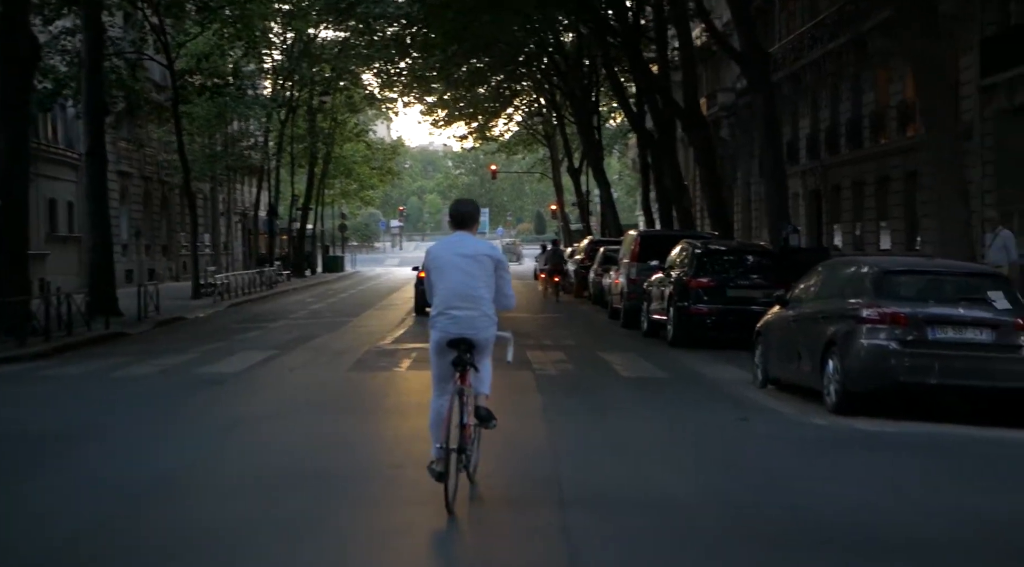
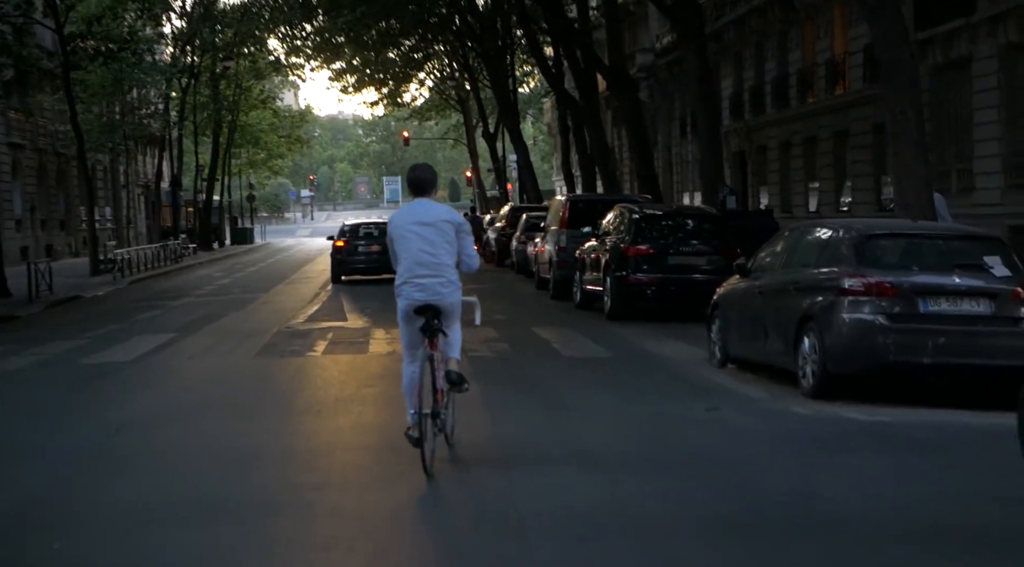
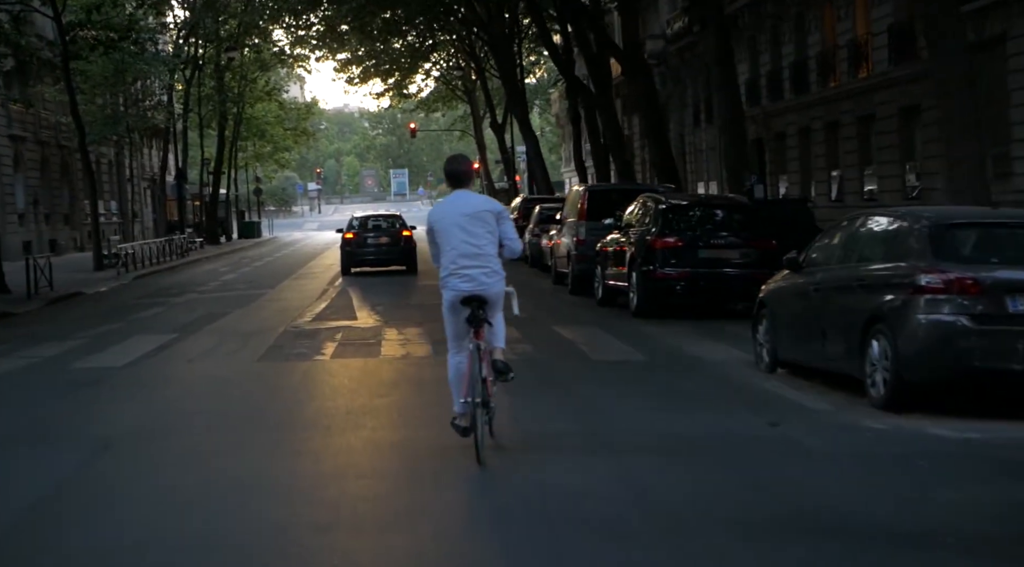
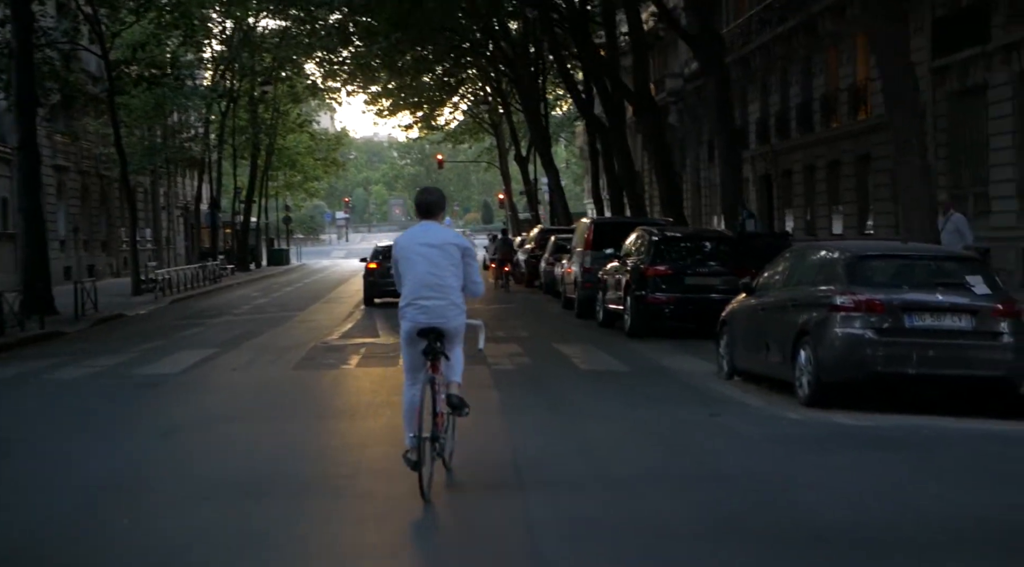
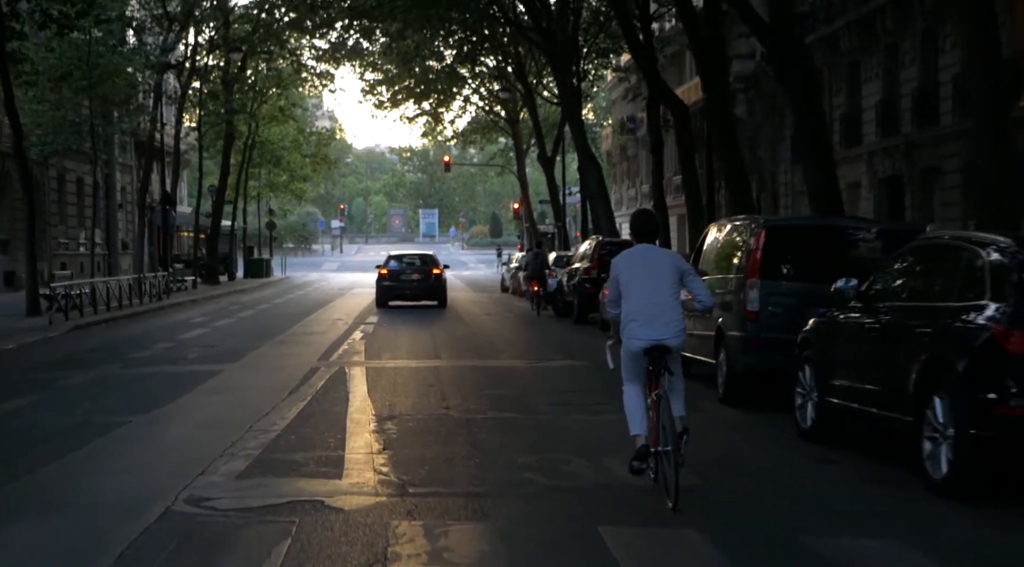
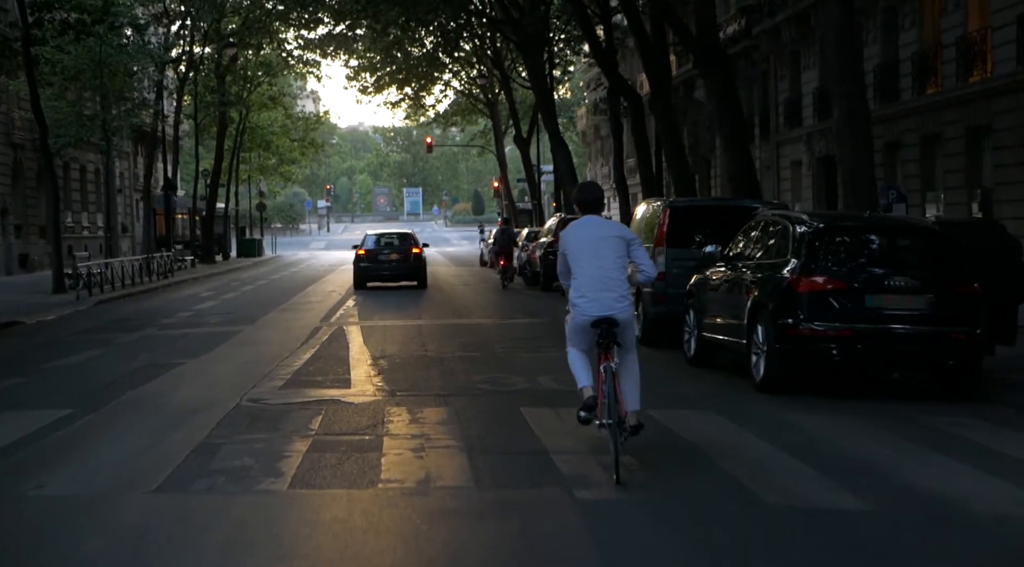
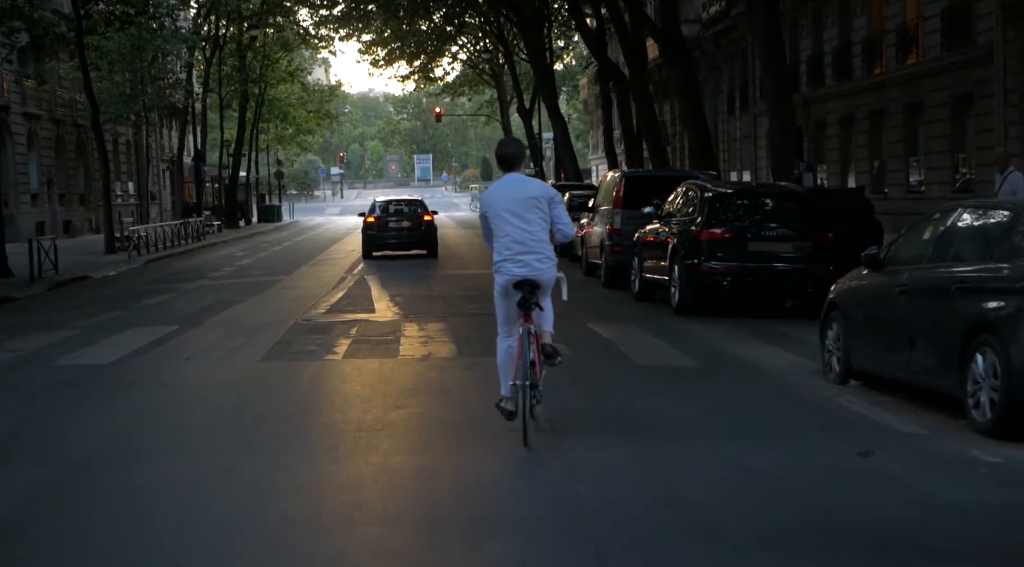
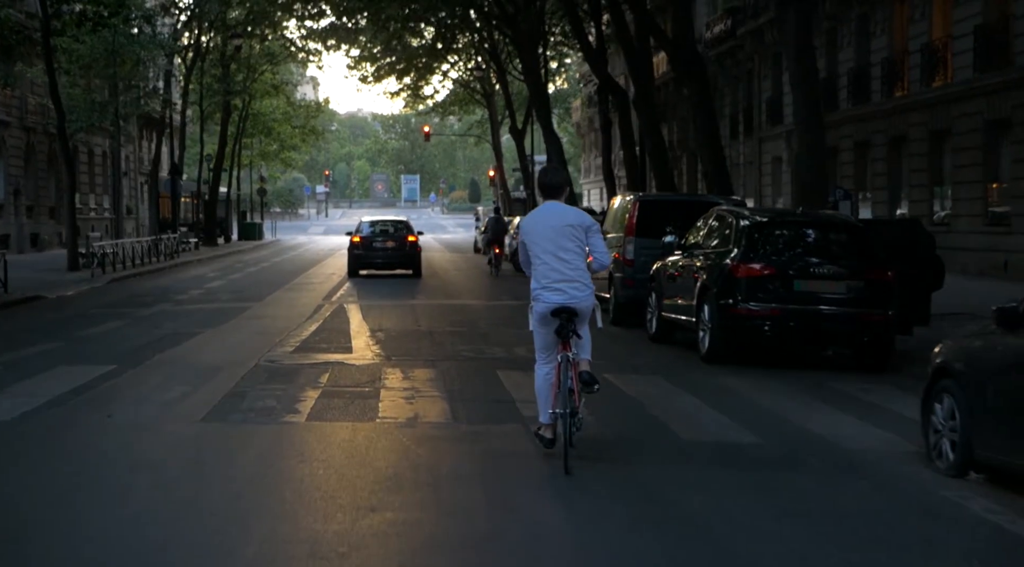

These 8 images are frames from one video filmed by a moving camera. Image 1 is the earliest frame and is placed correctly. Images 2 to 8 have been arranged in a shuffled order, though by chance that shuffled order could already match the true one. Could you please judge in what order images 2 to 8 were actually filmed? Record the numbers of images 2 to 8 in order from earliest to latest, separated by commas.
4, 2, 3, 7, 8, 6, 5
